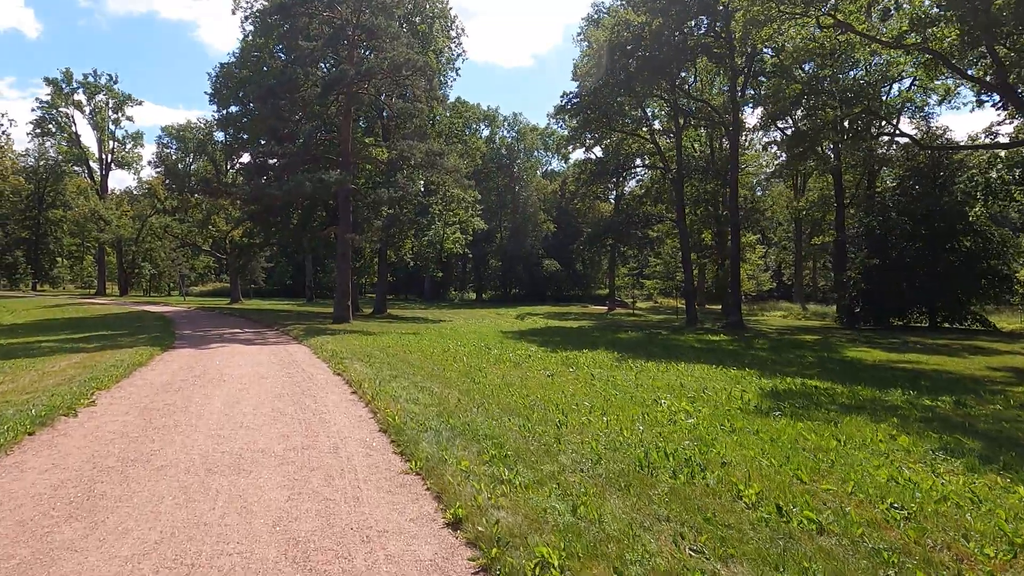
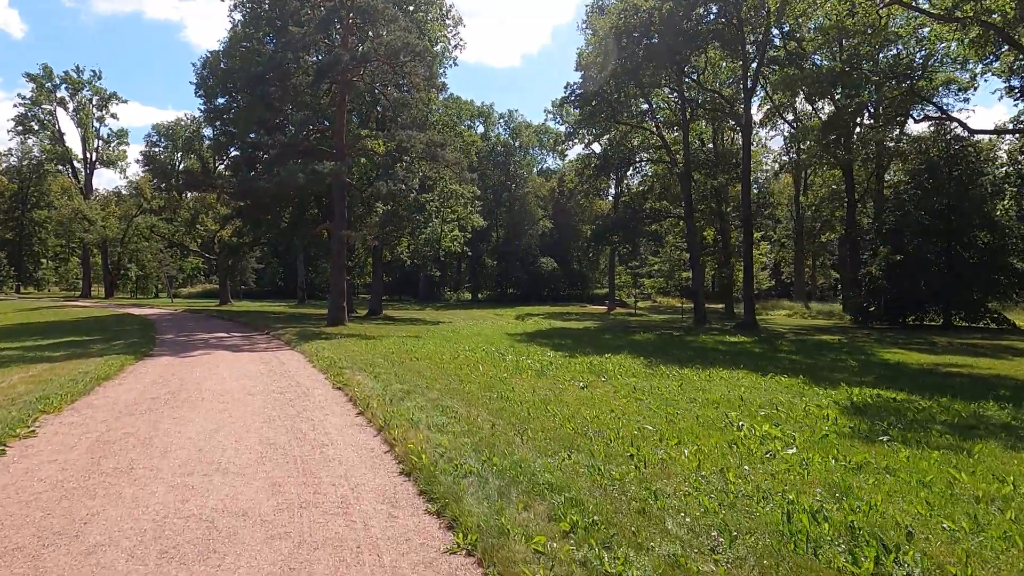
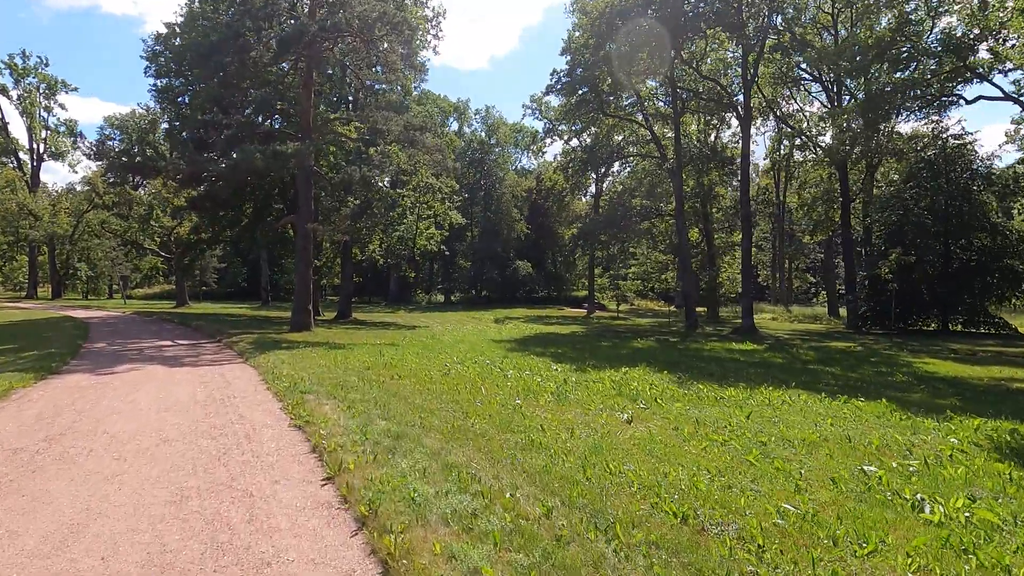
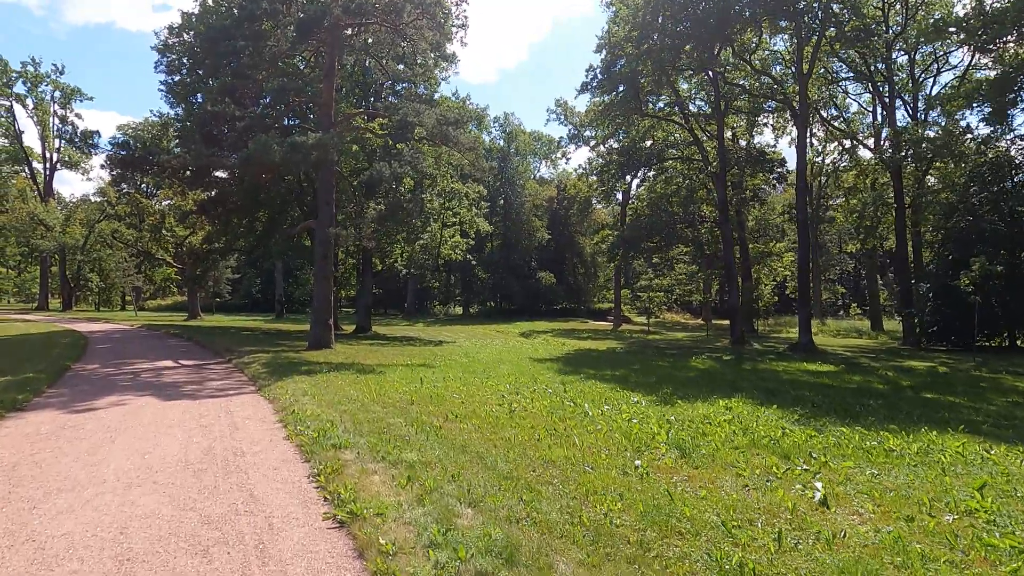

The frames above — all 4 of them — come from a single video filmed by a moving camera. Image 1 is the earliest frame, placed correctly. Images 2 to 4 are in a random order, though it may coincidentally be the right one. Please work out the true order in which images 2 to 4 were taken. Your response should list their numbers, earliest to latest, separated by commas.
2, 3, 4
